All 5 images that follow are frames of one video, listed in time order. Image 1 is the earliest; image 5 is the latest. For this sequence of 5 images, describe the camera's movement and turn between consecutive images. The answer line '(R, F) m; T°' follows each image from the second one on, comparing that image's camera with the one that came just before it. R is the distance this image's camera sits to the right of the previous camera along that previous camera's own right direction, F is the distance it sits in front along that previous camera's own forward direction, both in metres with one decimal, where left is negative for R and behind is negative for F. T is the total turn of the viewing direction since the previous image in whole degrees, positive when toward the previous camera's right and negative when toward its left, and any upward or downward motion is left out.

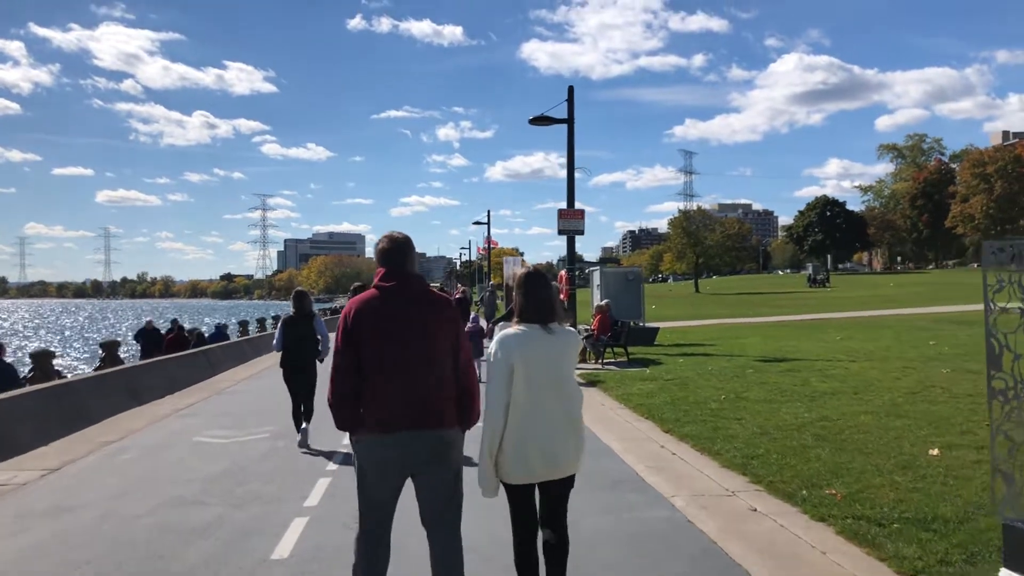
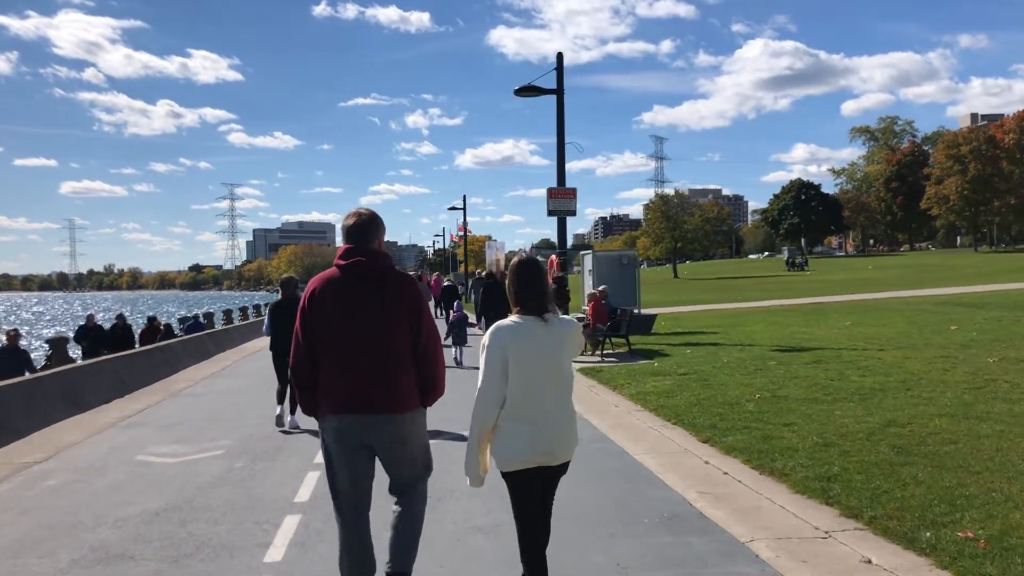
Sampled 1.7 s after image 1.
(-0.3, +1.7) m; +2°
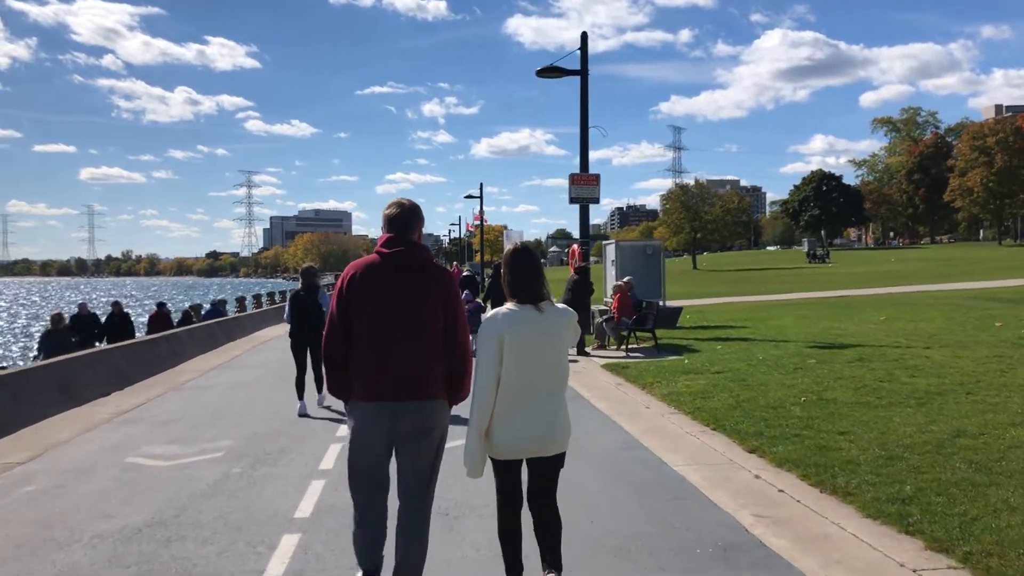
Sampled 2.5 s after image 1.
(-0.1, +0.8) m; -1°
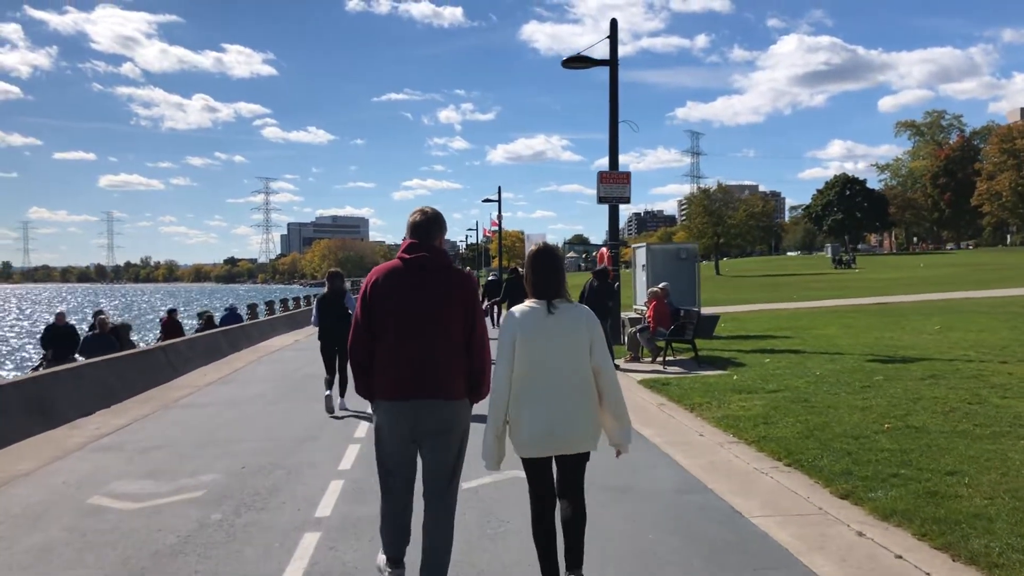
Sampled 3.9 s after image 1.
(-0.1, +1.4) m; -1°
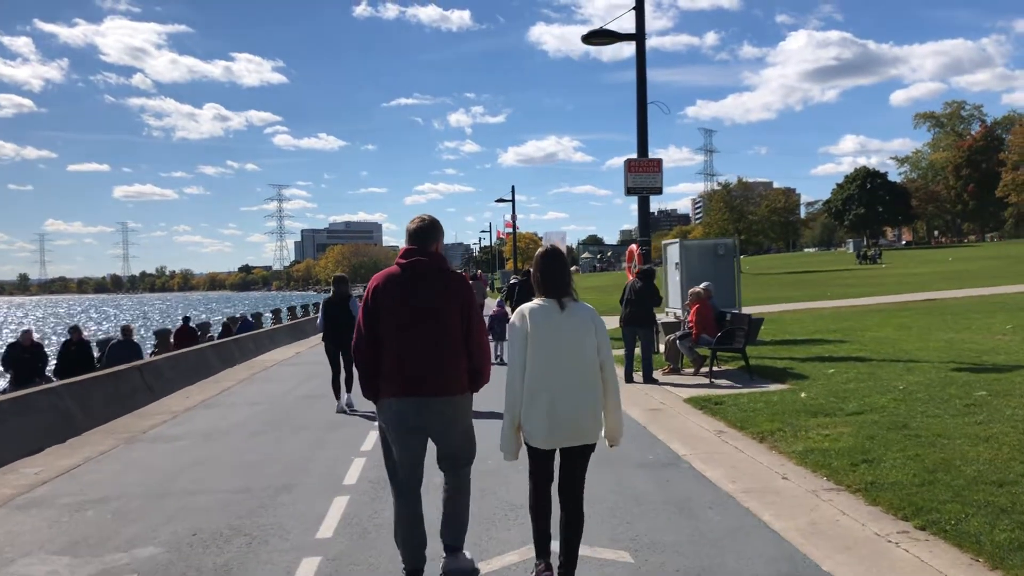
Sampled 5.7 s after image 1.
(-0.1, +1.9) m; -1°
